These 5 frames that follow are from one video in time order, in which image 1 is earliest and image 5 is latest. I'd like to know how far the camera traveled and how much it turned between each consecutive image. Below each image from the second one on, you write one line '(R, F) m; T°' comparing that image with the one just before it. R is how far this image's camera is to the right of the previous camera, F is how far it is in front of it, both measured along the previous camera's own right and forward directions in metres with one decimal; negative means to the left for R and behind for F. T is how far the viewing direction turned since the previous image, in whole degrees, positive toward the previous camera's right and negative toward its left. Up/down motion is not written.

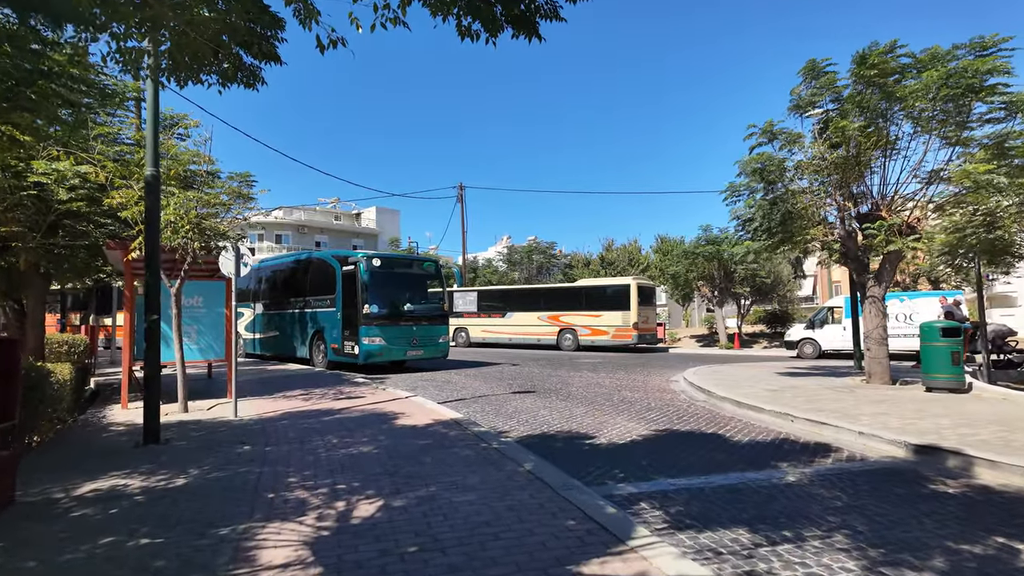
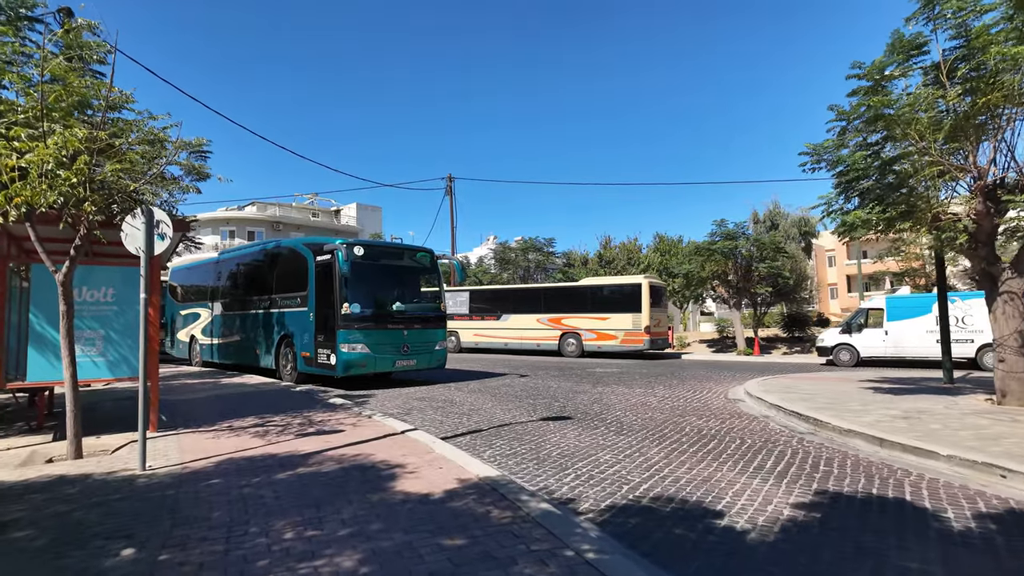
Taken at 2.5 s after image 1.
(-0.7, +3.0) m; +2°
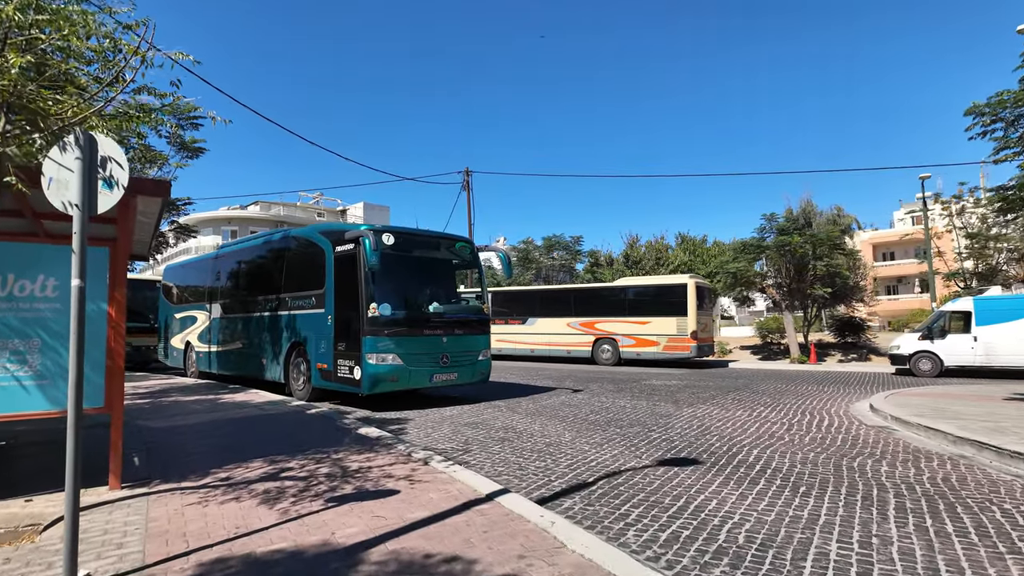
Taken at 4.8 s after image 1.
(-1.1, +2.4) m; 0°
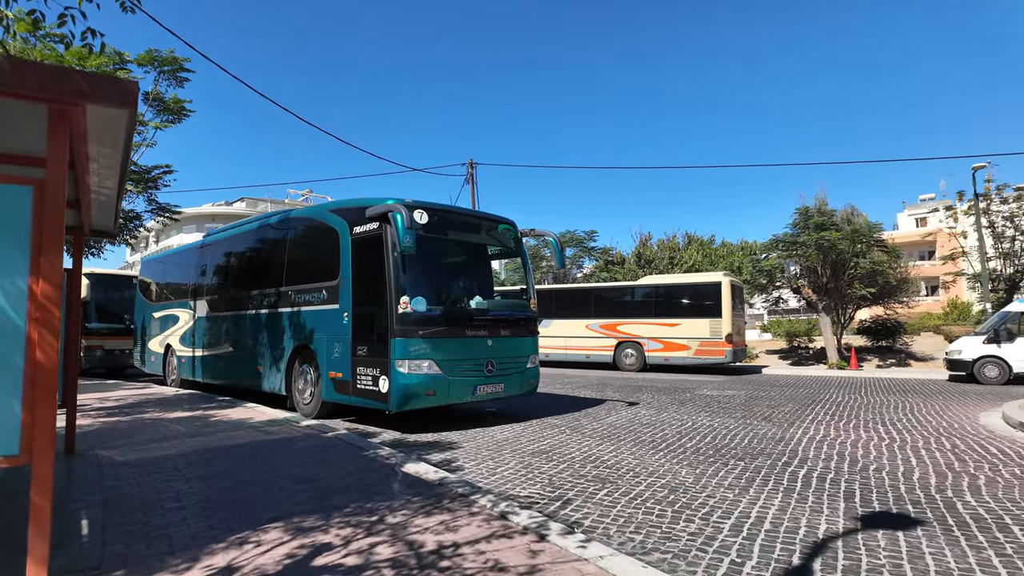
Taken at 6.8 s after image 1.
(-1.1, +2.1) m; +1°
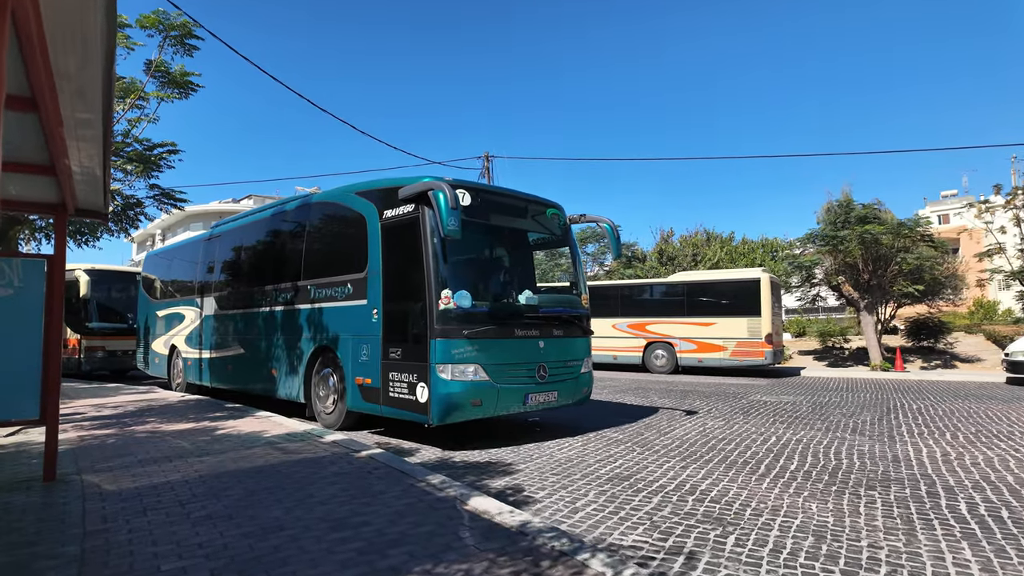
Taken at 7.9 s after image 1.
(-0.6, +1.2) m; -1°
